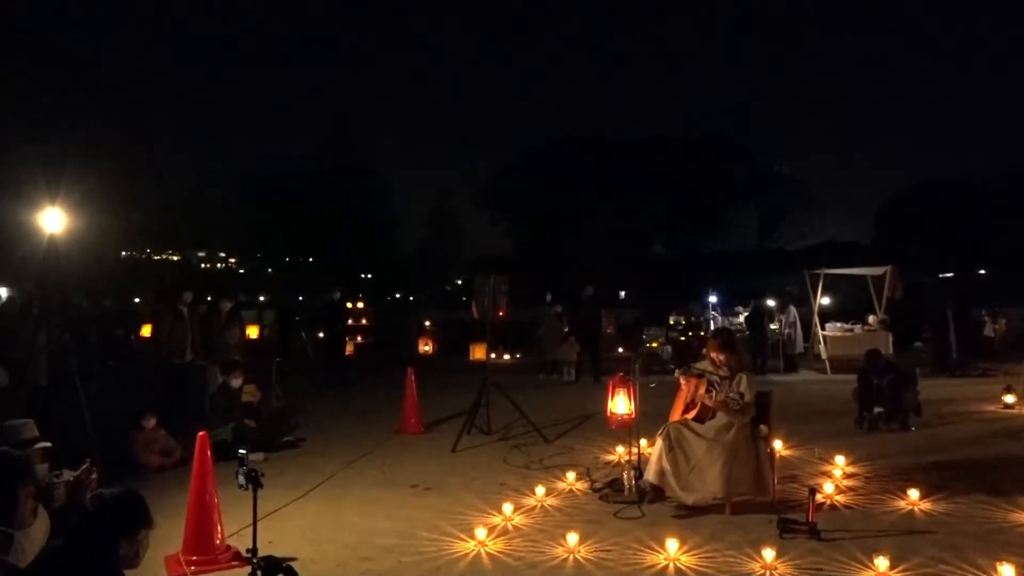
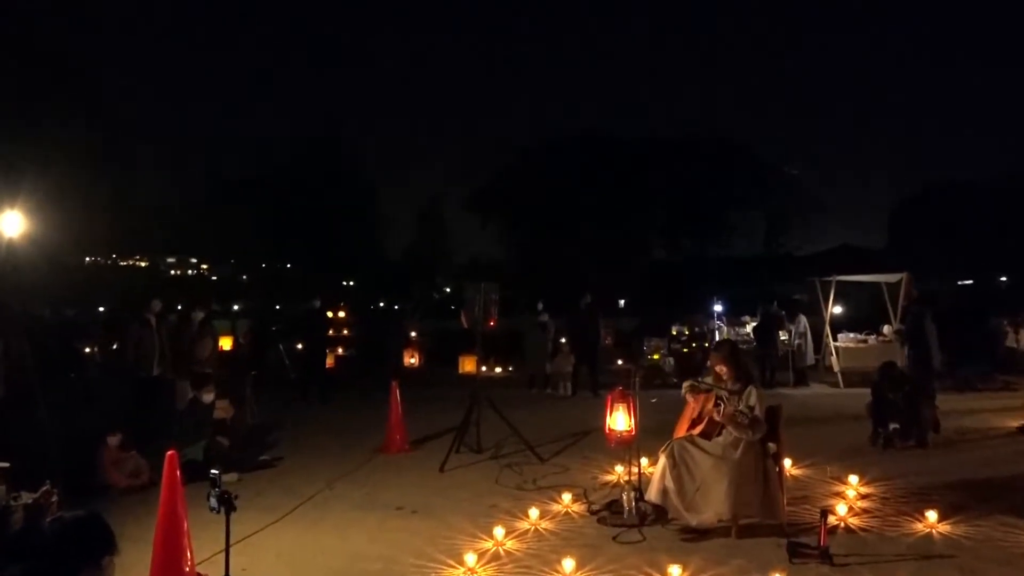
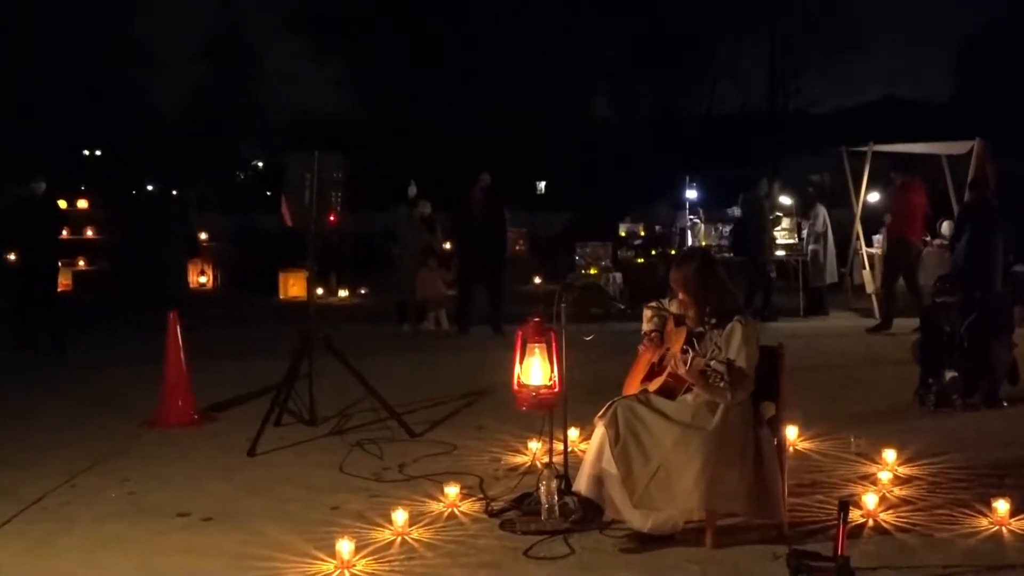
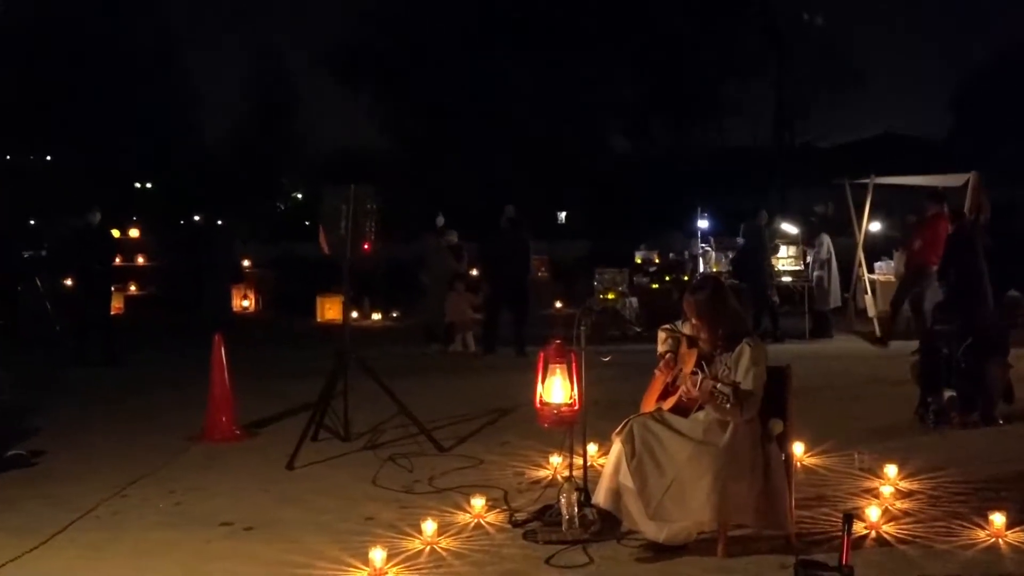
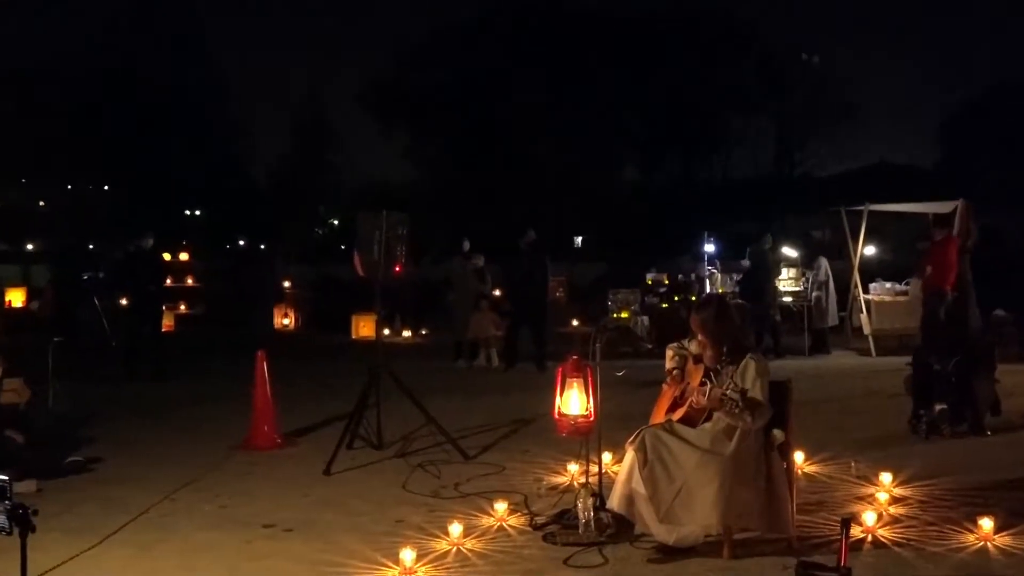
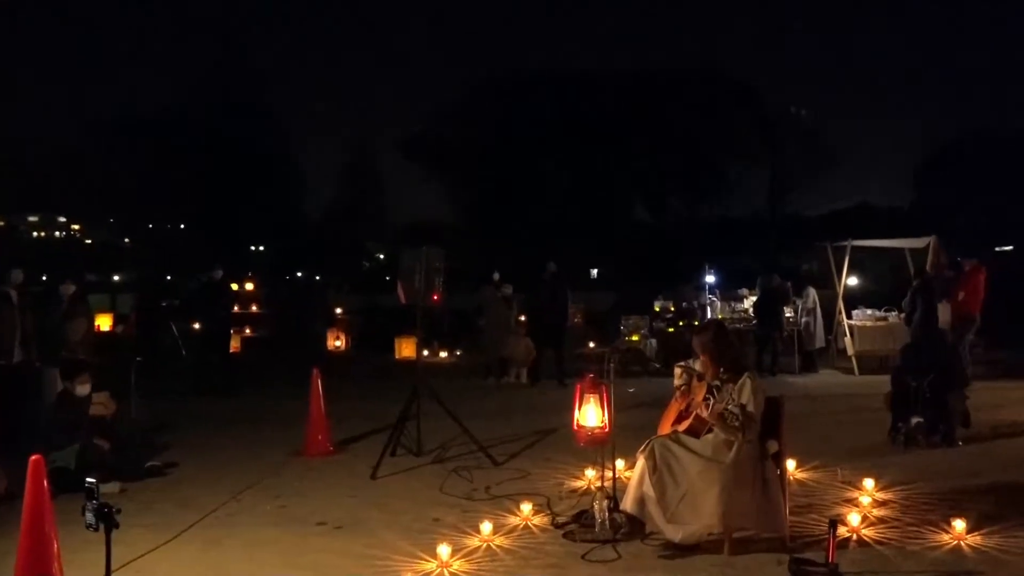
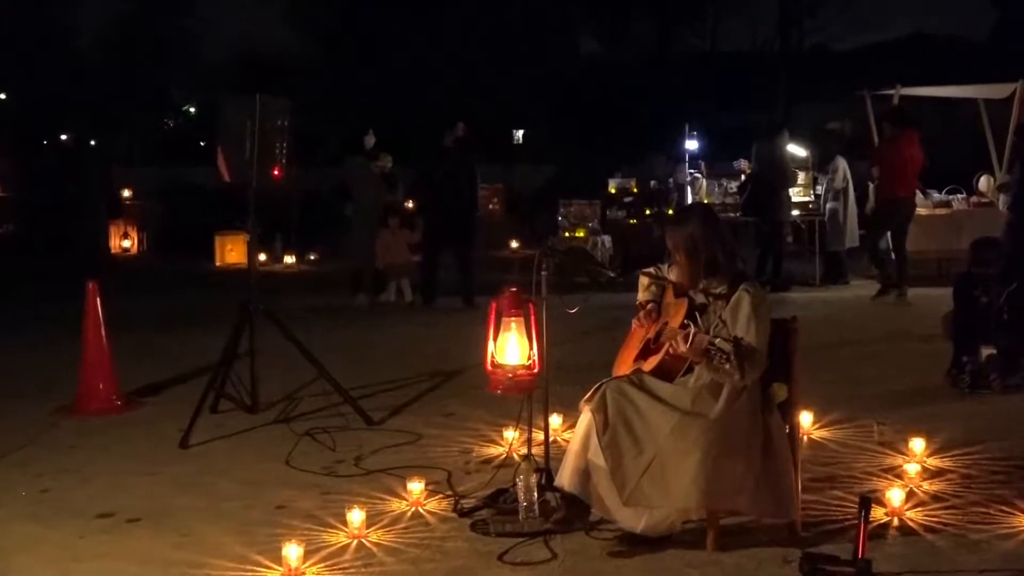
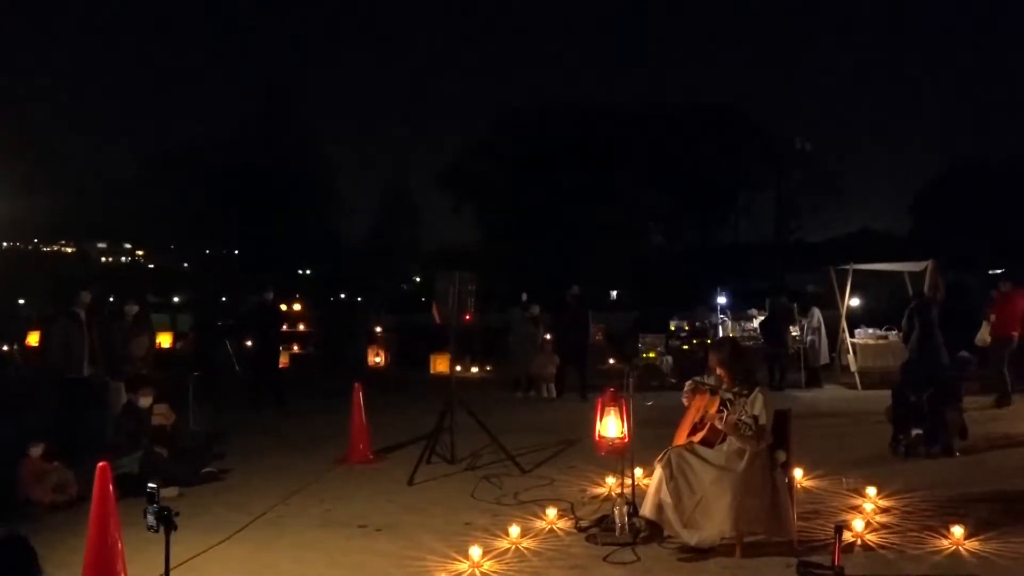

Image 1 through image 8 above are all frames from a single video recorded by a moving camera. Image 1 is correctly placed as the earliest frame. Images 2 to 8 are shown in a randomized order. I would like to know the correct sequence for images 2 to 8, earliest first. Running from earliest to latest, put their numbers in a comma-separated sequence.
2, 8, 6, 5, 4, 3, 7
